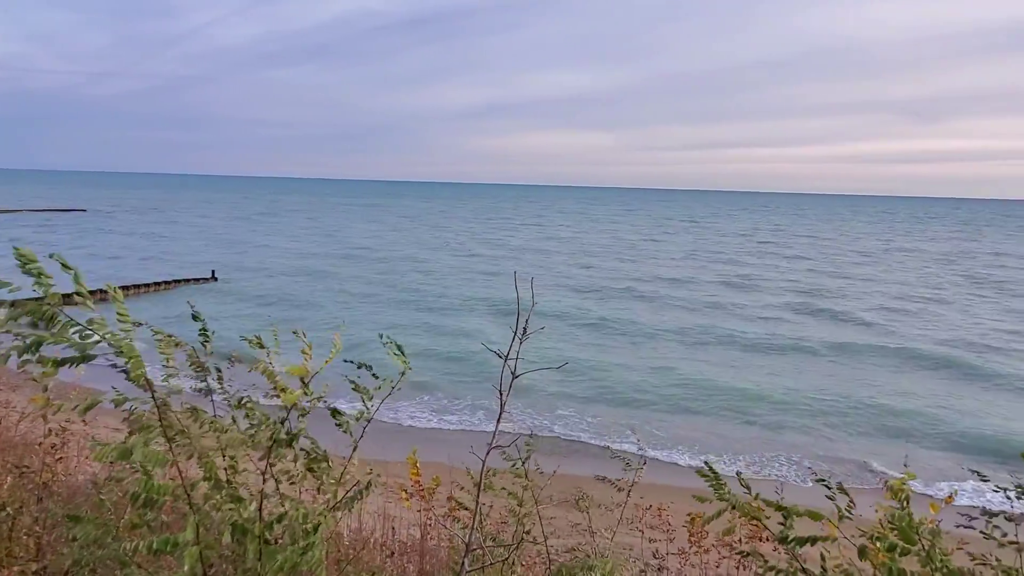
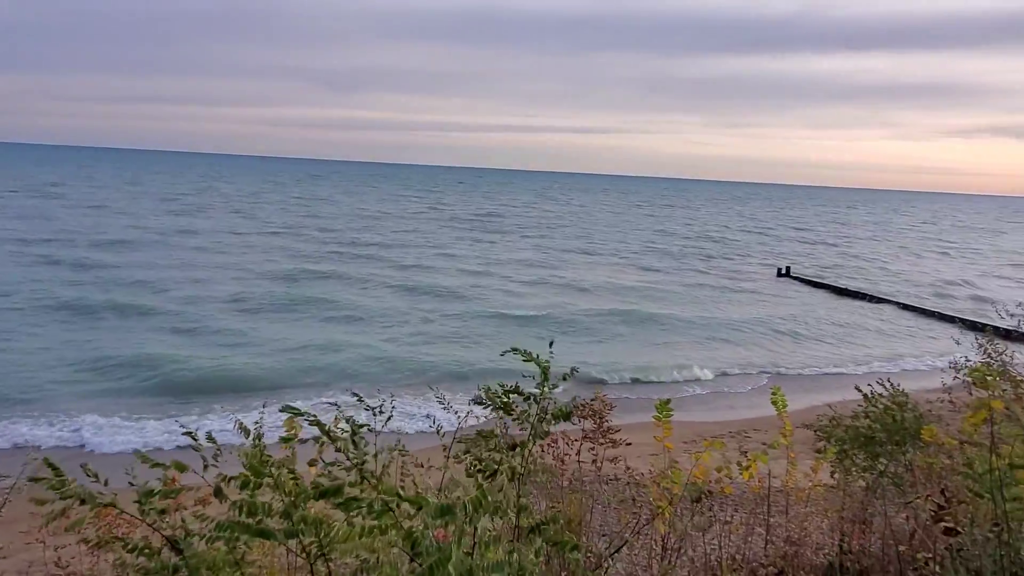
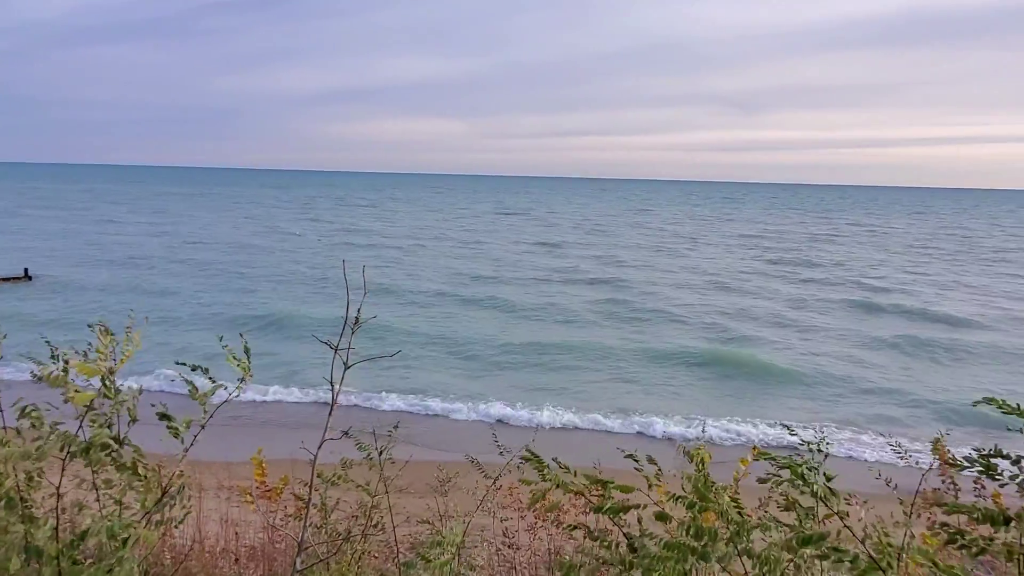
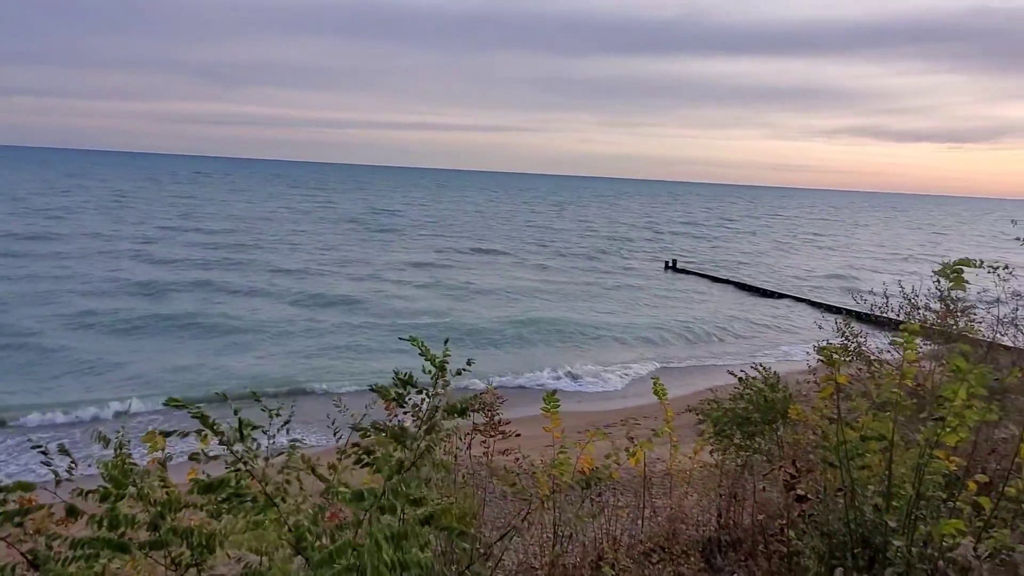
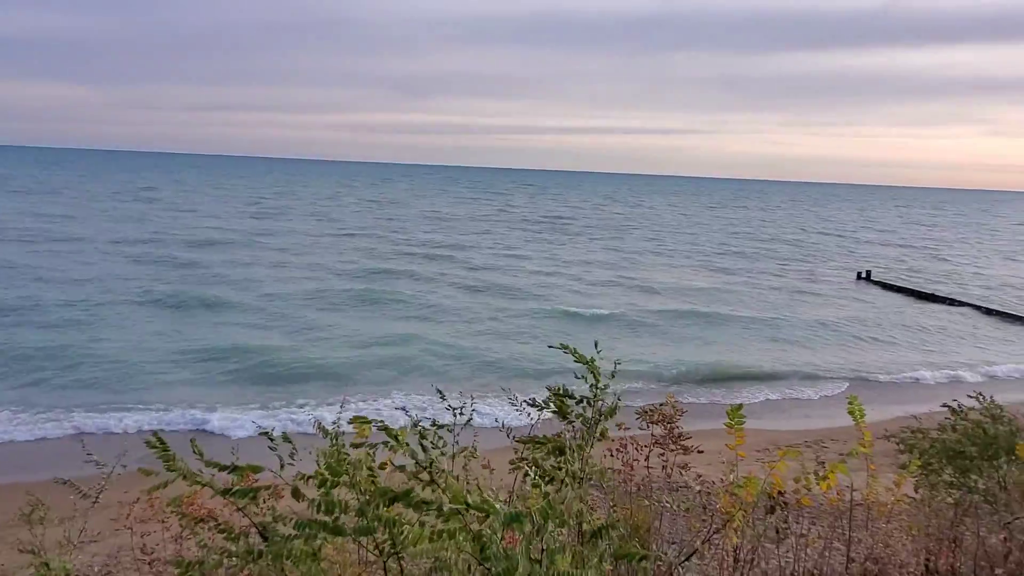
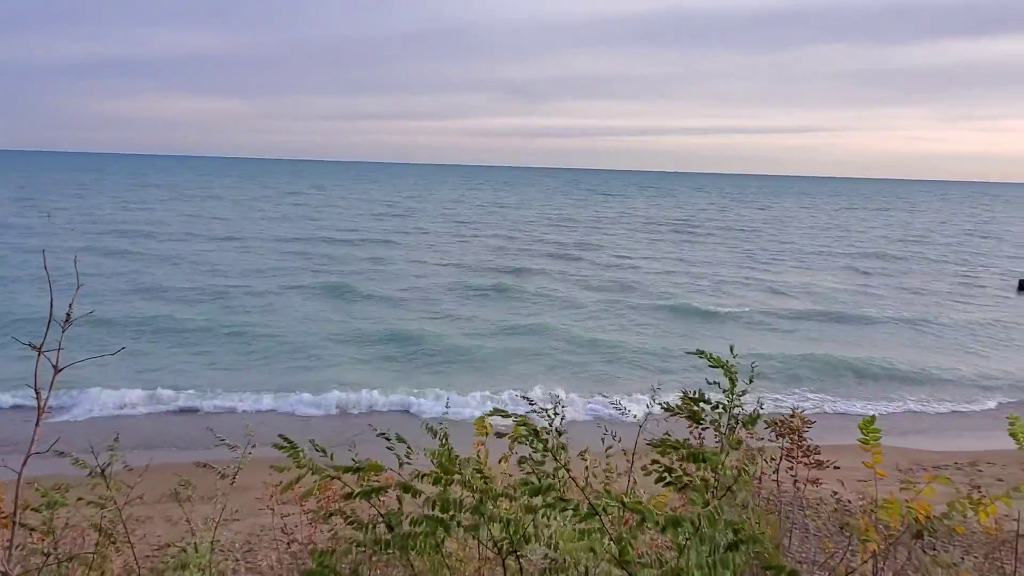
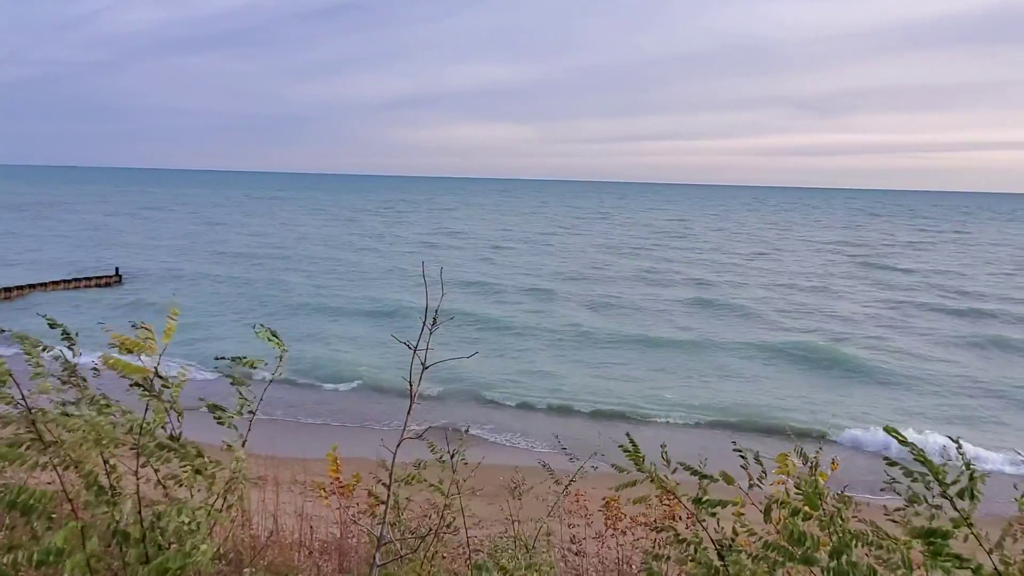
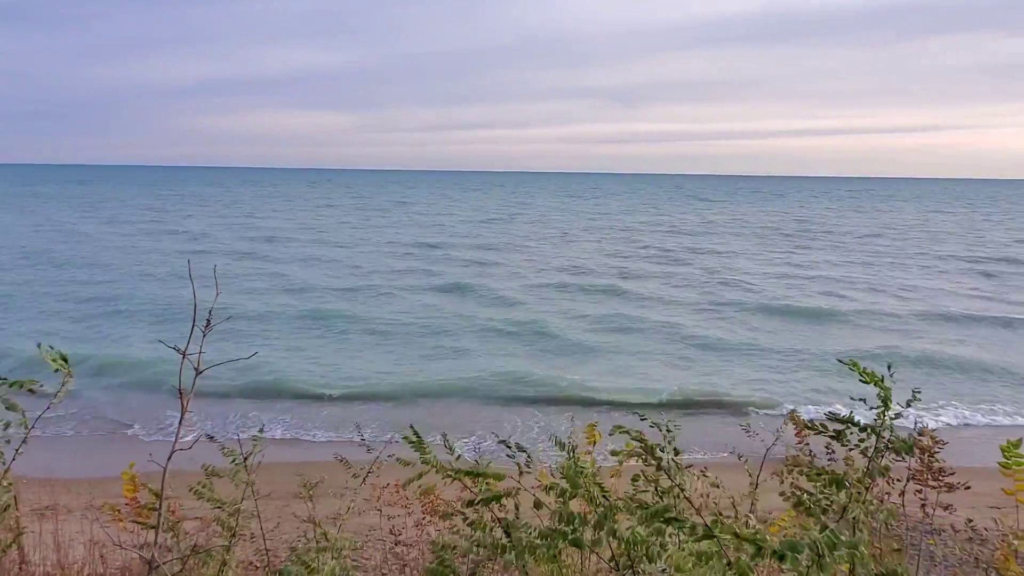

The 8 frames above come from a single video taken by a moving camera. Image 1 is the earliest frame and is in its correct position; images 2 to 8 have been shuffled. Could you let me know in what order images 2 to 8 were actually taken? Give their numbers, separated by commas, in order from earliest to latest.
7, 3, 8, 6, 5, 2, 4
